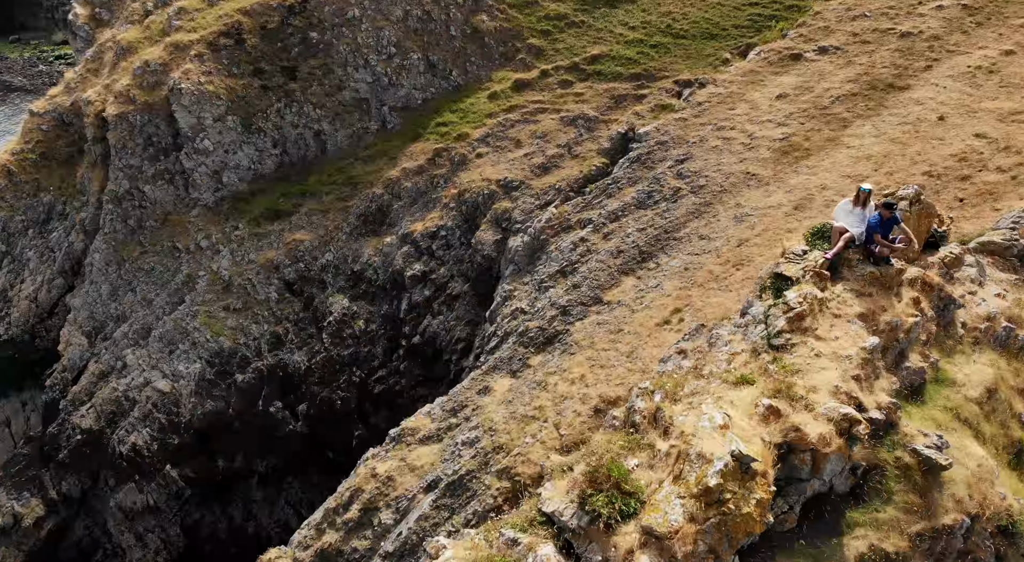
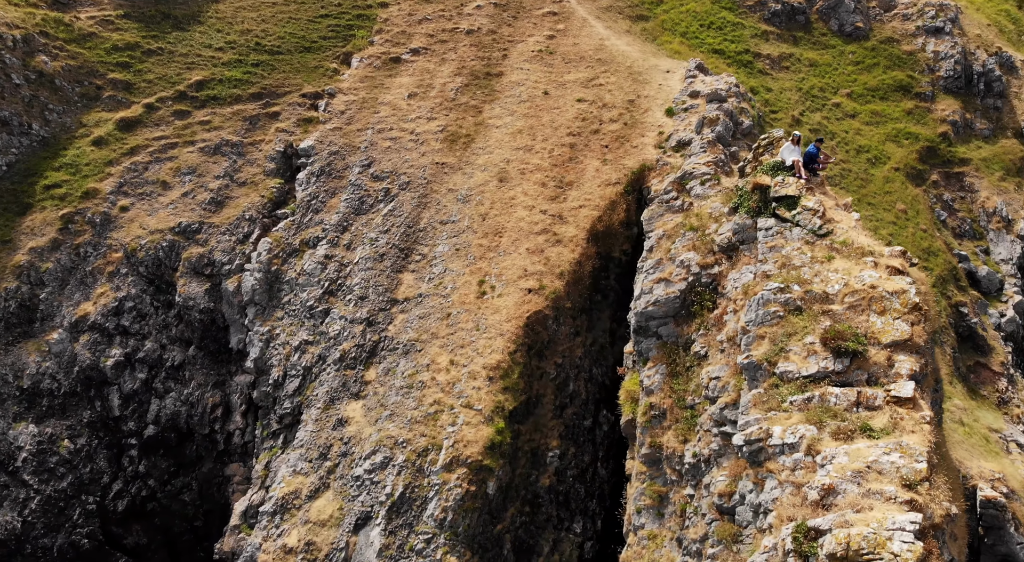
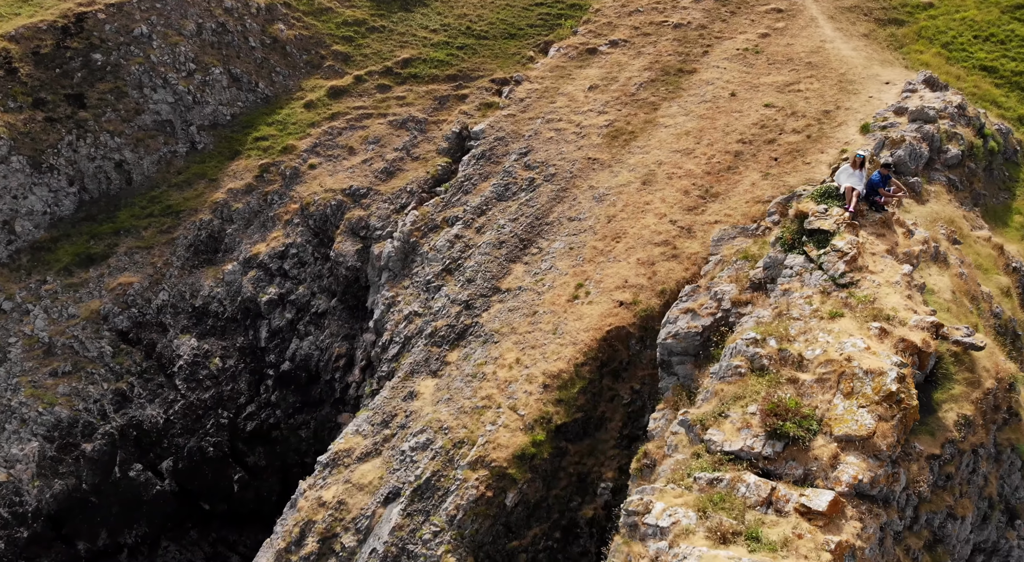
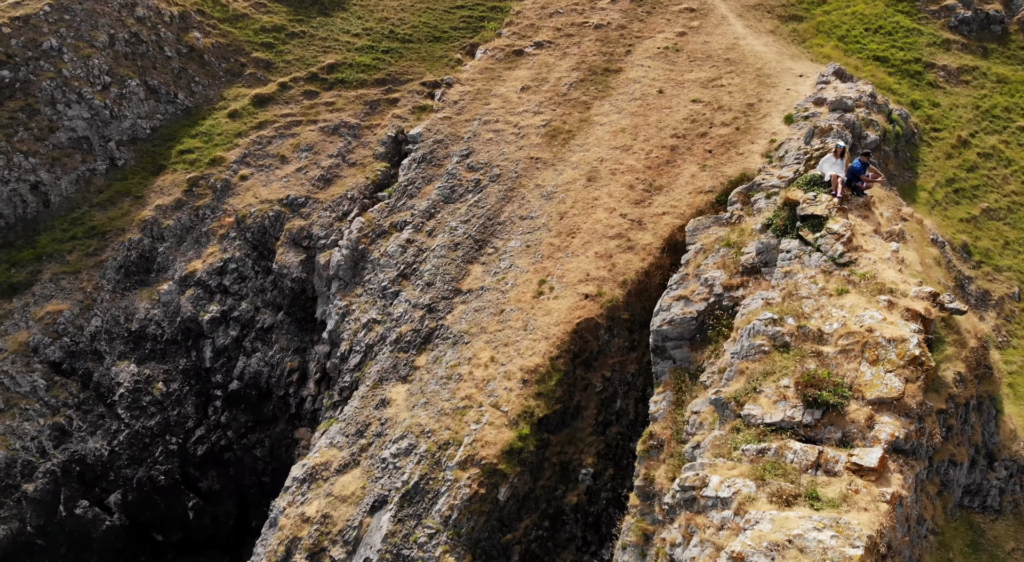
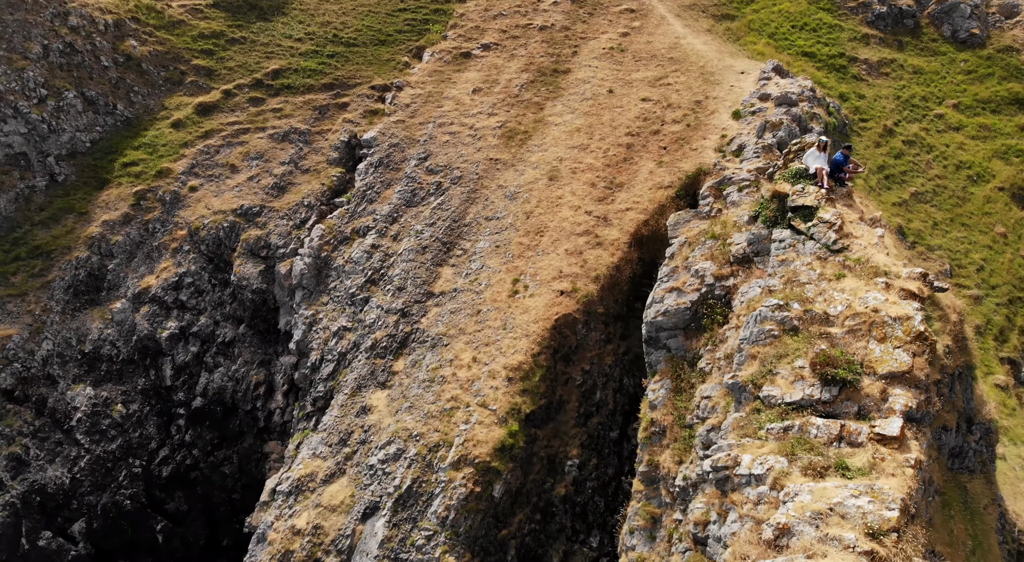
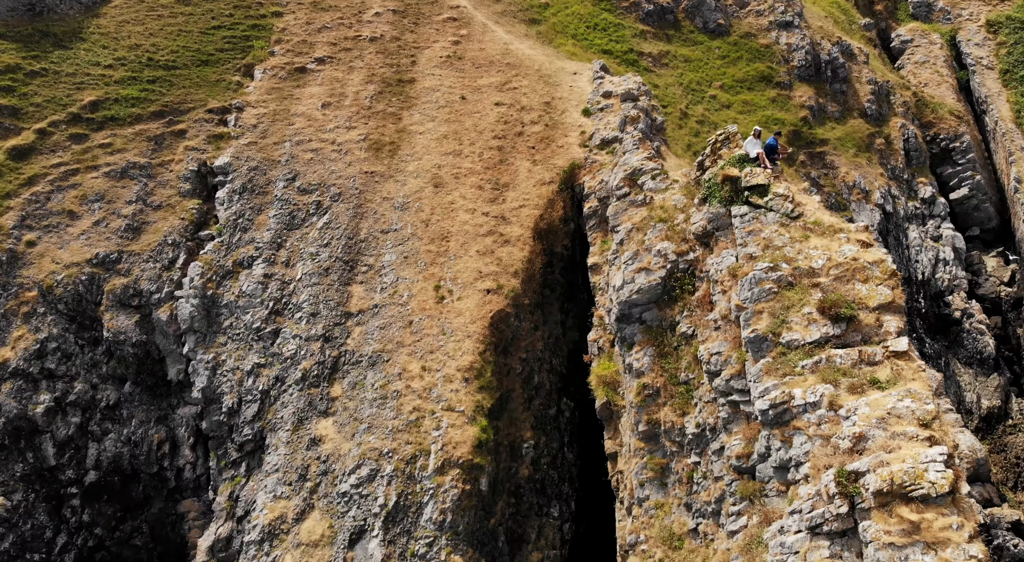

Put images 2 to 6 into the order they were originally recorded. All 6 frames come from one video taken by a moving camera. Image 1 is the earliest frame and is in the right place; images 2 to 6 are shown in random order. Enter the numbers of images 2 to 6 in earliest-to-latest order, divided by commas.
3, 4, 5, 2, 6
